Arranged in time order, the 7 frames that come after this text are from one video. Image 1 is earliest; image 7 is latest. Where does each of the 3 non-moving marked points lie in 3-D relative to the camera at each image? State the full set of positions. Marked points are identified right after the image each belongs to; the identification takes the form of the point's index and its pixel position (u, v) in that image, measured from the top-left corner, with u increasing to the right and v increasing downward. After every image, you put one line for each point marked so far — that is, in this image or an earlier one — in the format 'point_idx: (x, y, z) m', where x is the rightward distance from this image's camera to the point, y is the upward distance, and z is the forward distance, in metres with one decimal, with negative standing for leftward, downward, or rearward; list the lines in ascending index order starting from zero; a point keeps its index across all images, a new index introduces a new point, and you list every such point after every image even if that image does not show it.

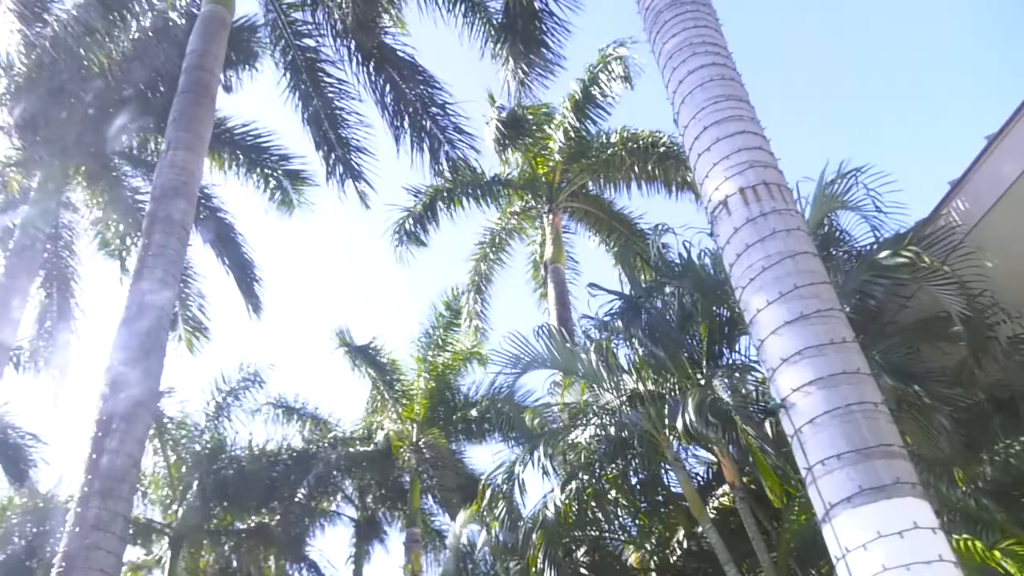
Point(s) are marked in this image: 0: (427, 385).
0: (-1.5, -1.8, +17.0) m
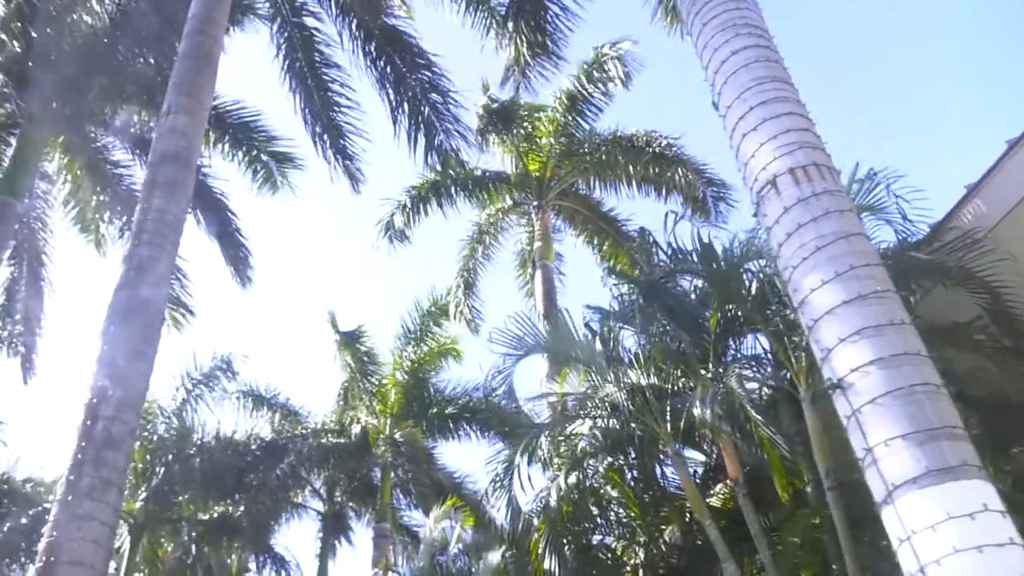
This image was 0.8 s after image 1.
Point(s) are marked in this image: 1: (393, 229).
0: (-1.8, -1.6, +16.8) m
1: (-1.8, +0.9, +15.0) m
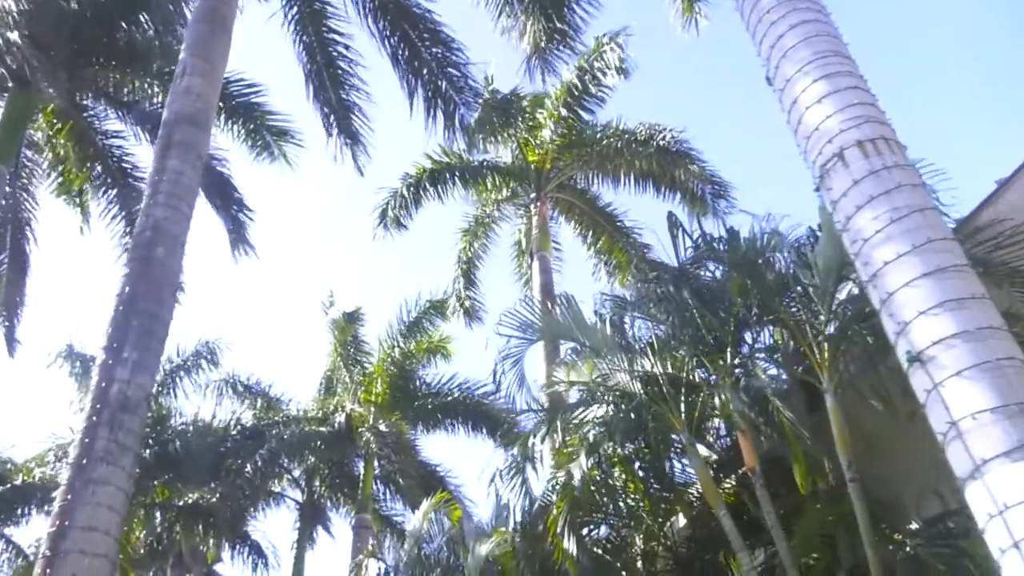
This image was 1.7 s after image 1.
0: (-2.1, -1.4, +16.5) m
1: (-1.9, +1.1, +14.8) m
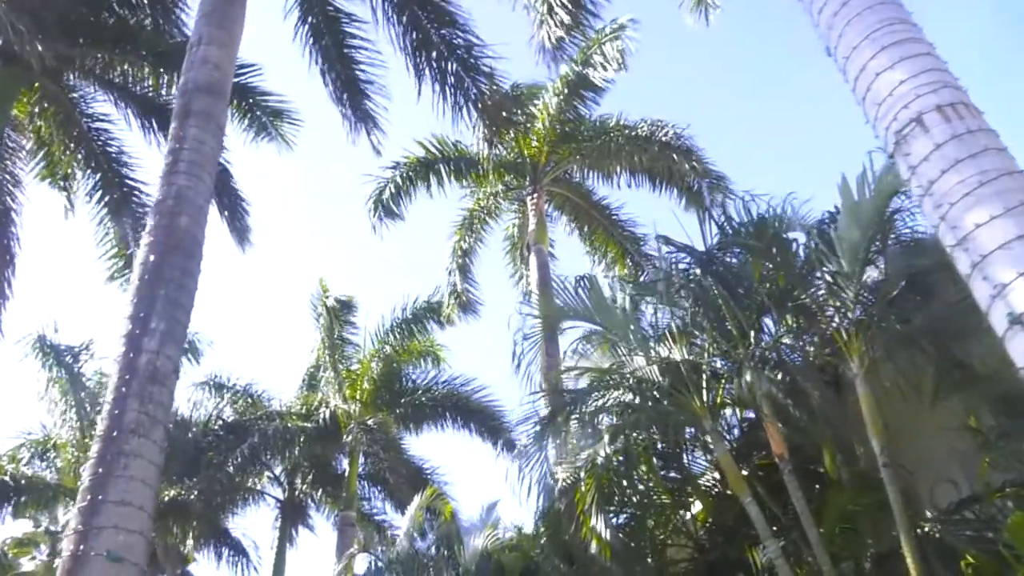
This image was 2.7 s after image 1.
0: (-2.2, -1.3, +16.3) m
1: (-2.0, +1.2, +14.5) m
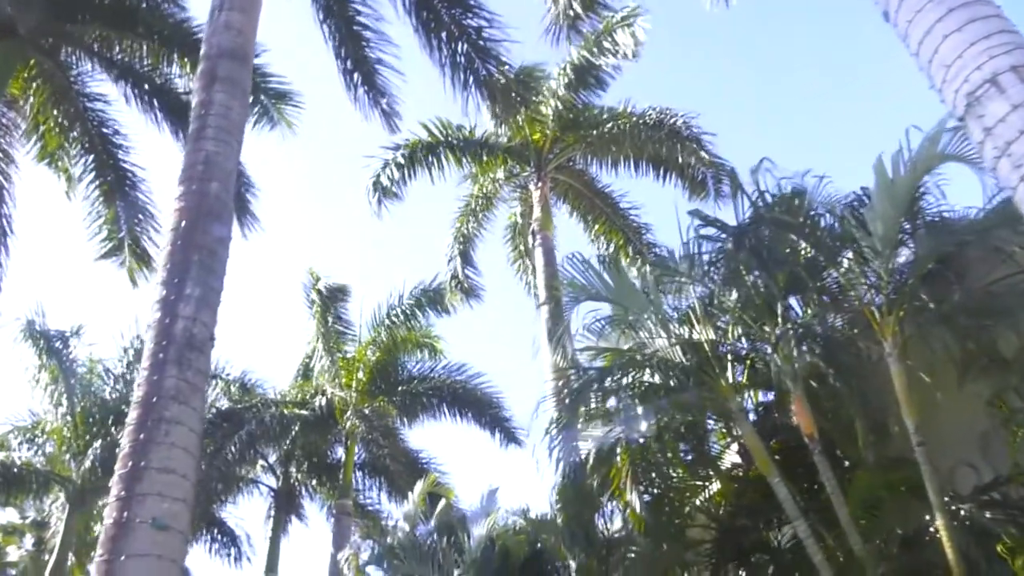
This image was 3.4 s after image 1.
0: (-2.3, -1.1, +16.1) m
1: (-1.9, +1.4, +14.3) m
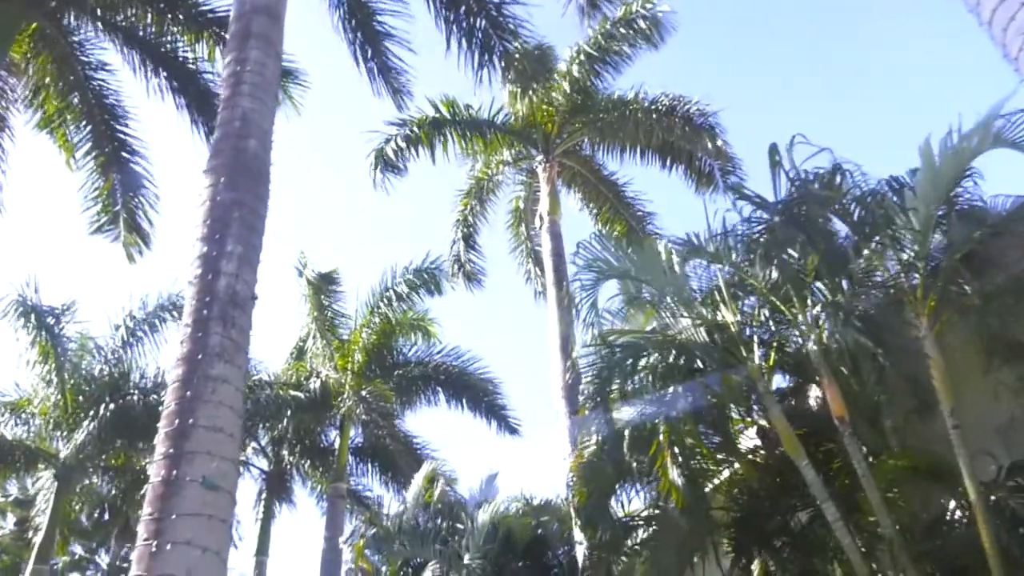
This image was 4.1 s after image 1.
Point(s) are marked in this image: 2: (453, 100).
0: (-2.3, -0.8, +15.9) m
1: (-1.8, +1.7, +14.1) m
2: (-0.9, +2.8, +14.2) m
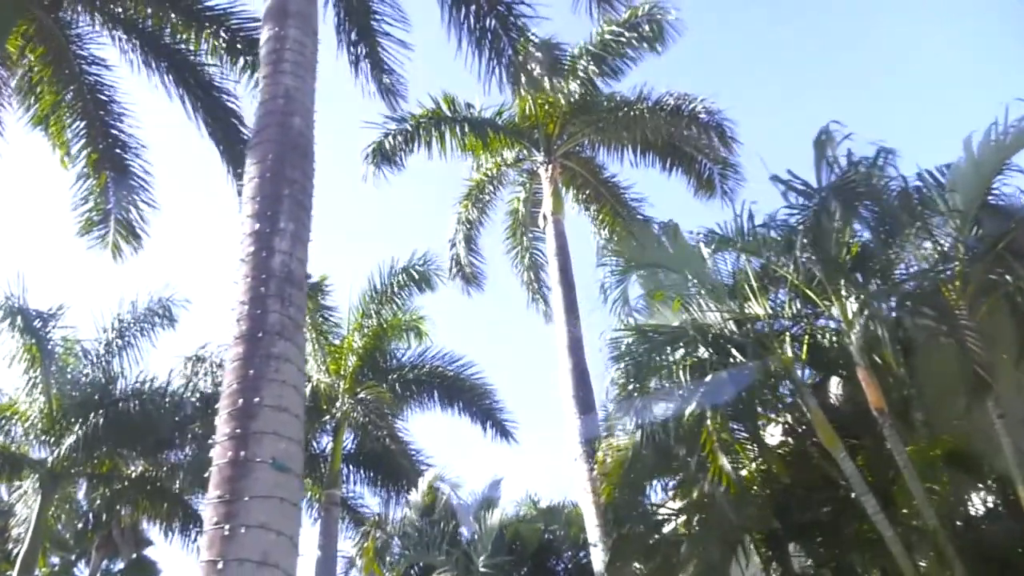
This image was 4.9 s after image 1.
0: (-2.3, -0.9, +15.6) m
1: (-1.8, +1.7, +13.9) m
2: (-0.8, +2.7, +14.1) m
